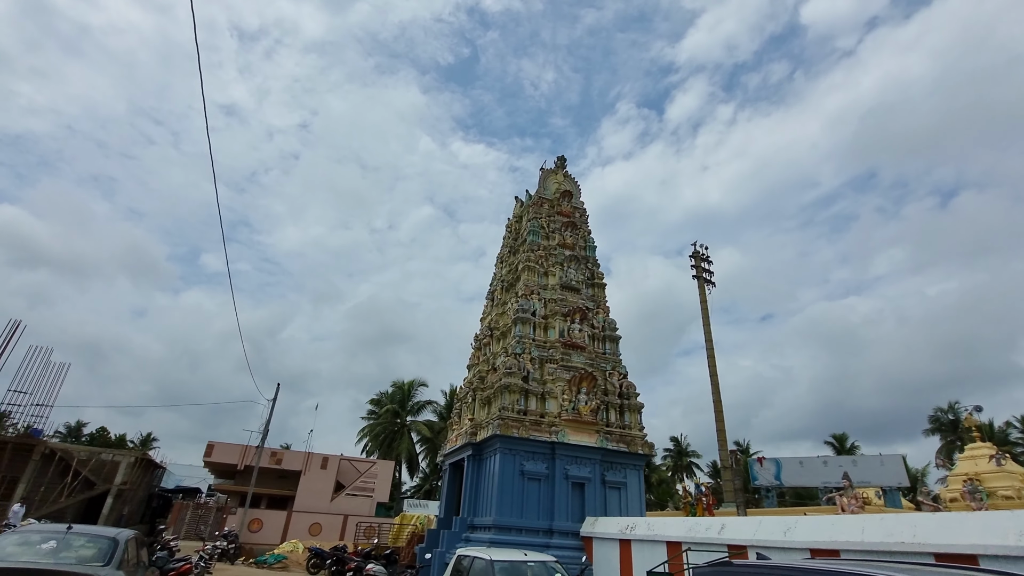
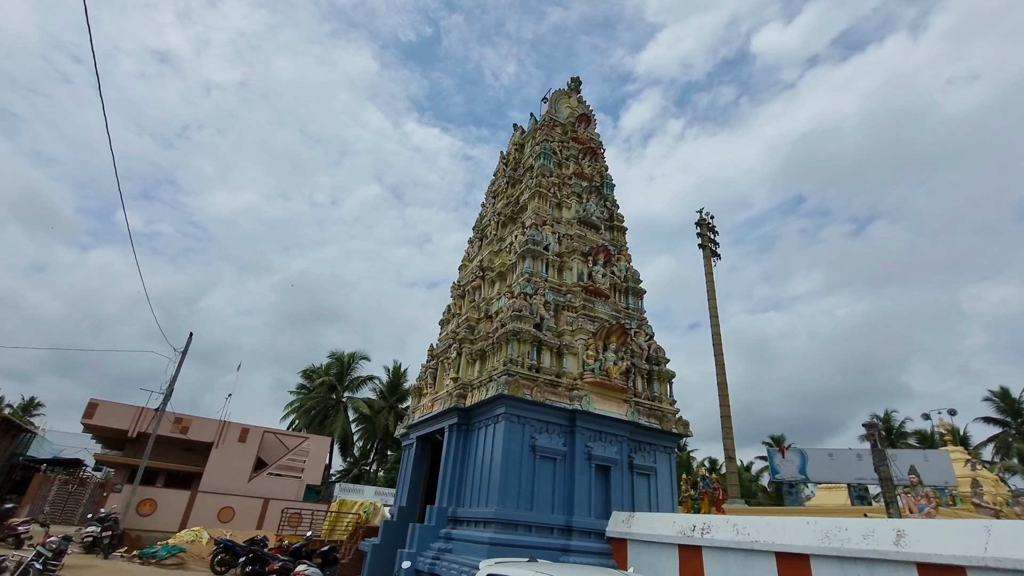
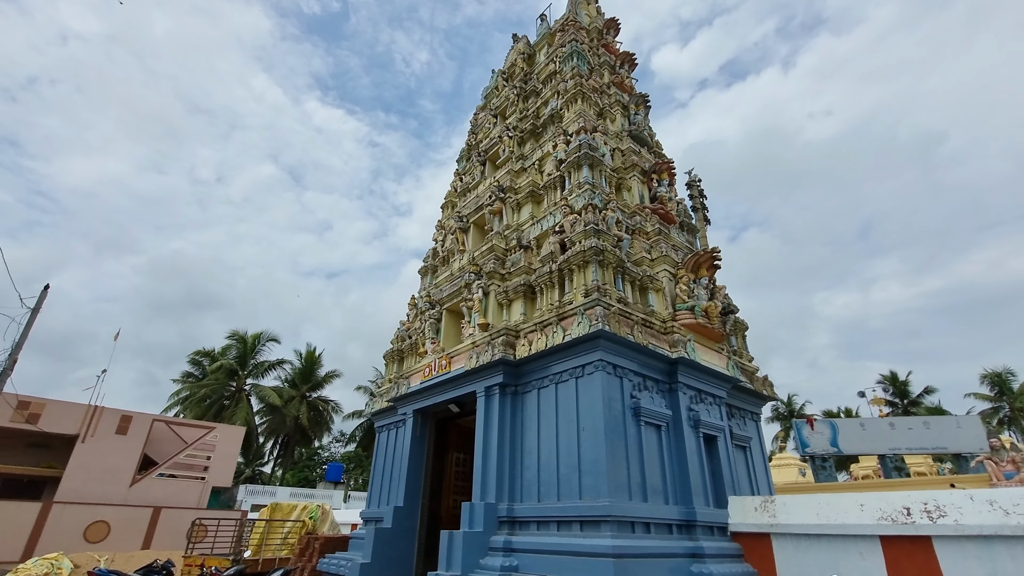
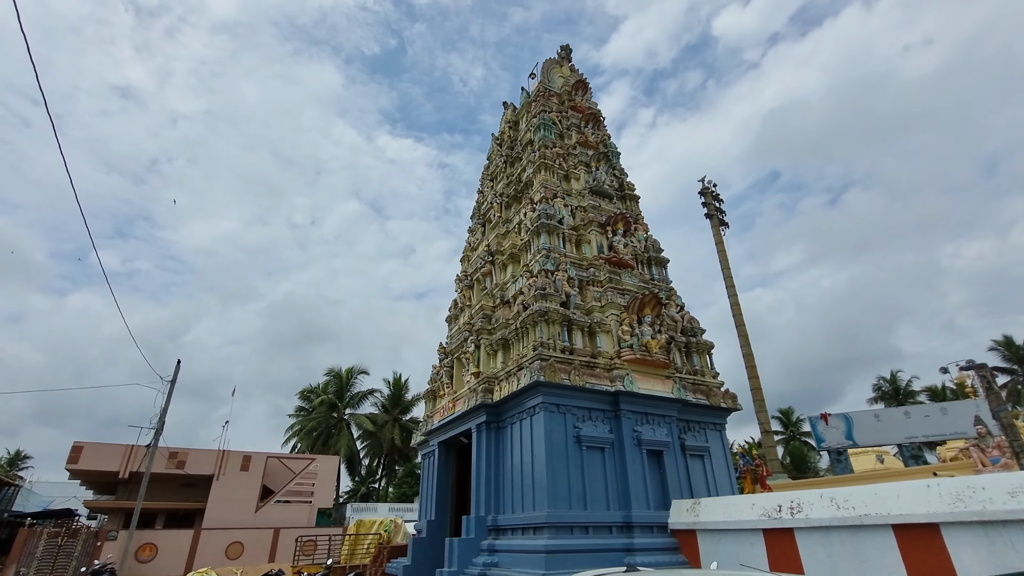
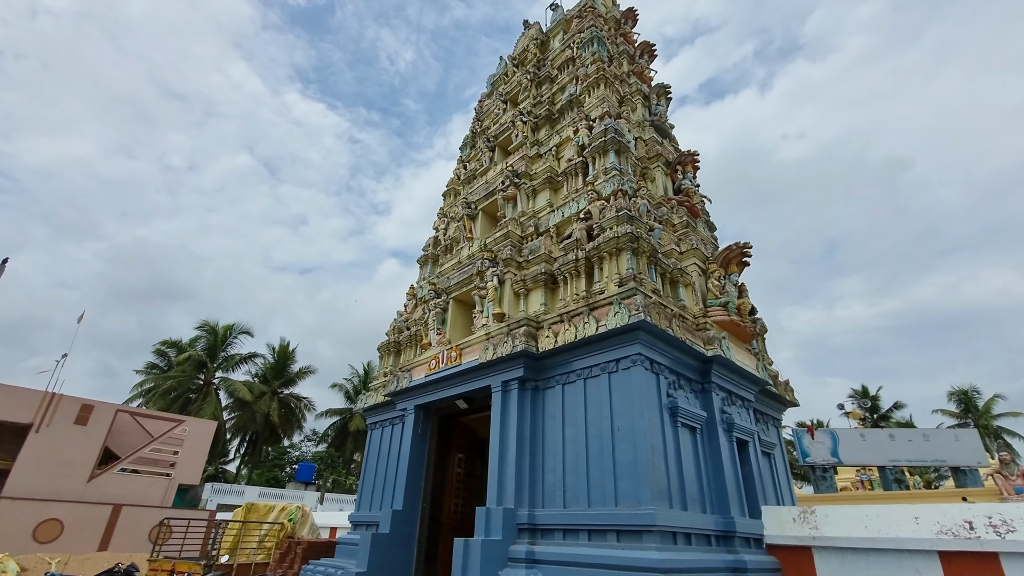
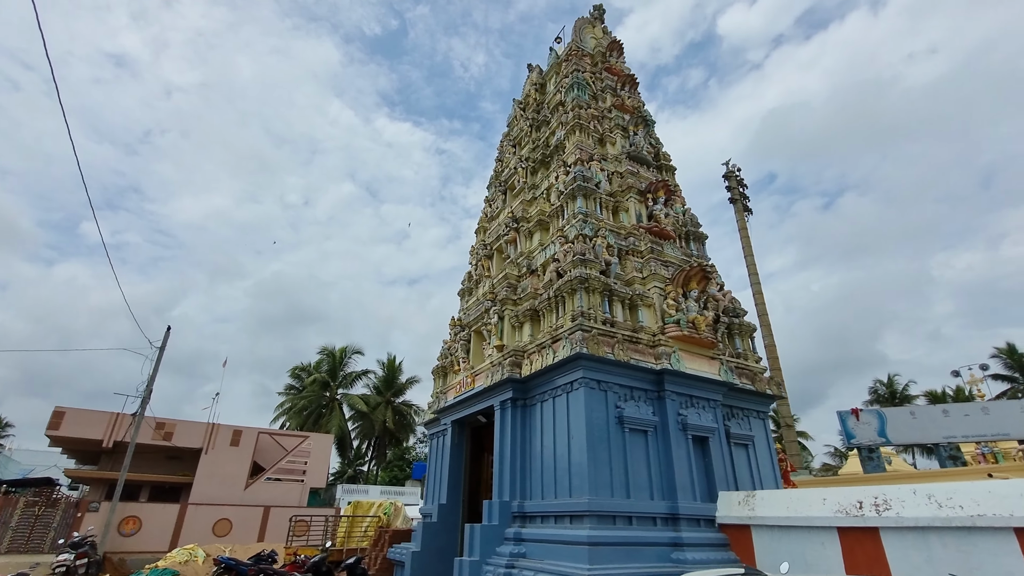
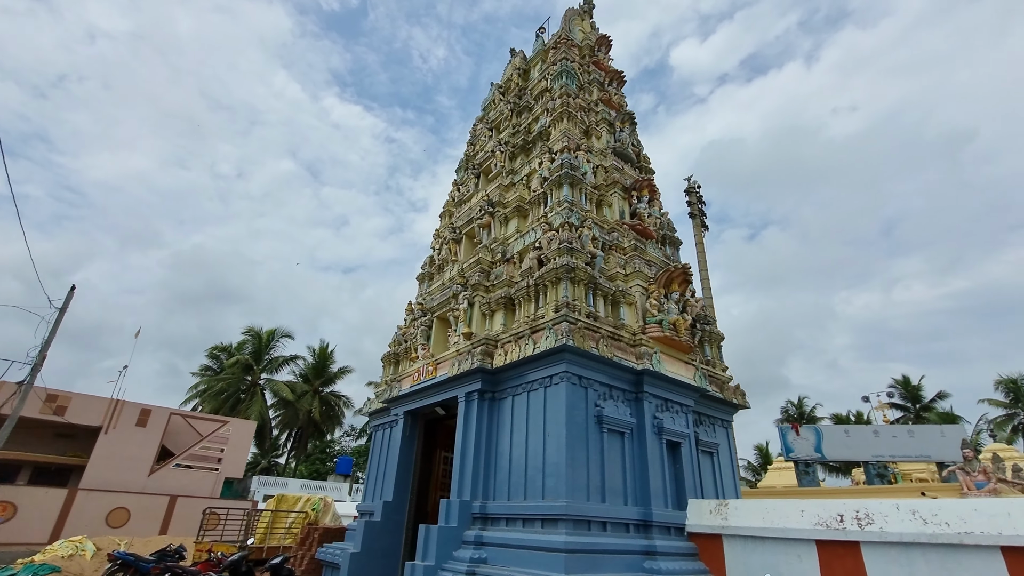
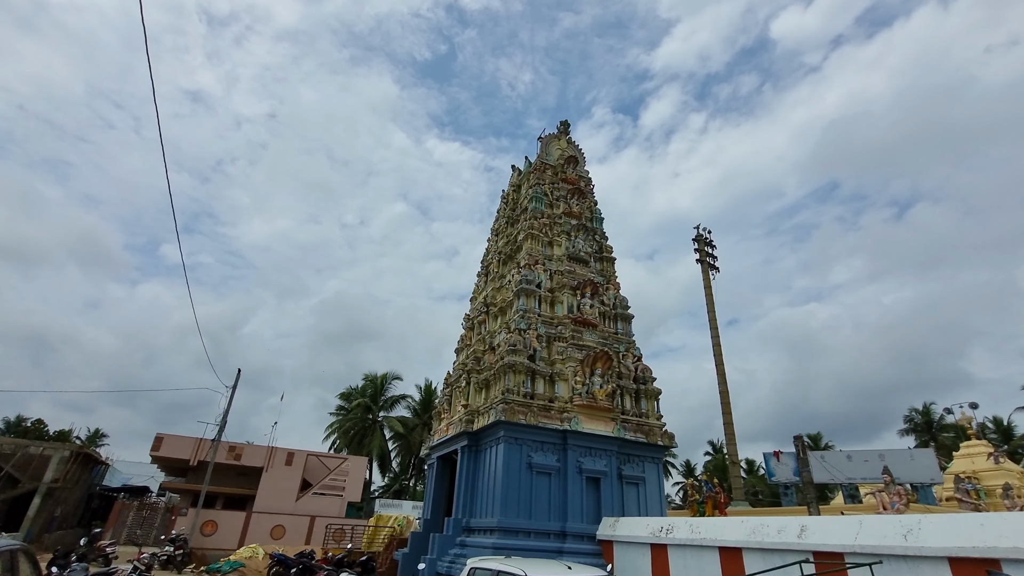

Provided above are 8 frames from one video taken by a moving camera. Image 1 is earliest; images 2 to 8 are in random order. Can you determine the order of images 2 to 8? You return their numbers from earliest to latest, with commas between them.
8, 2, 4, 6, 7, 3, 5
